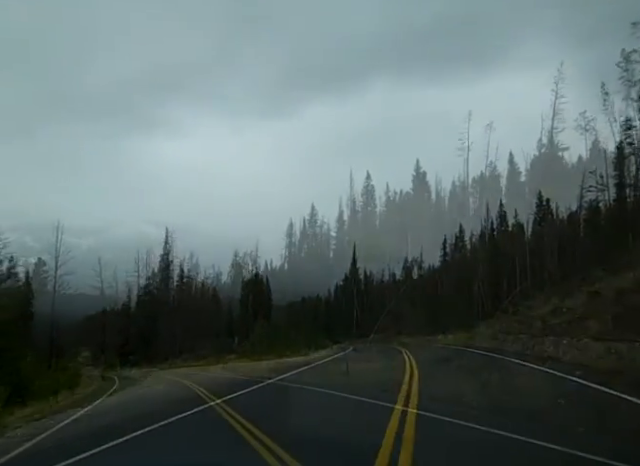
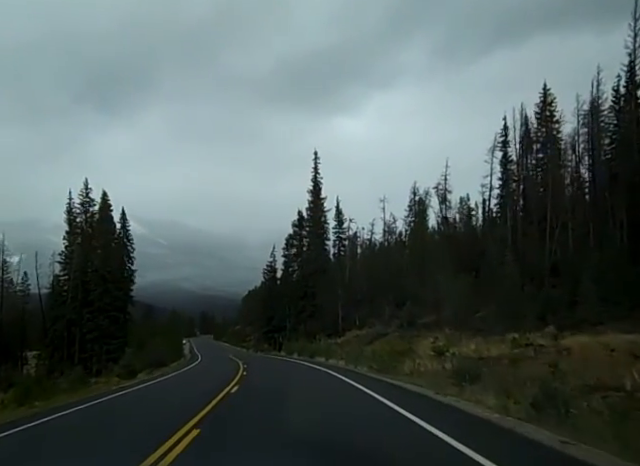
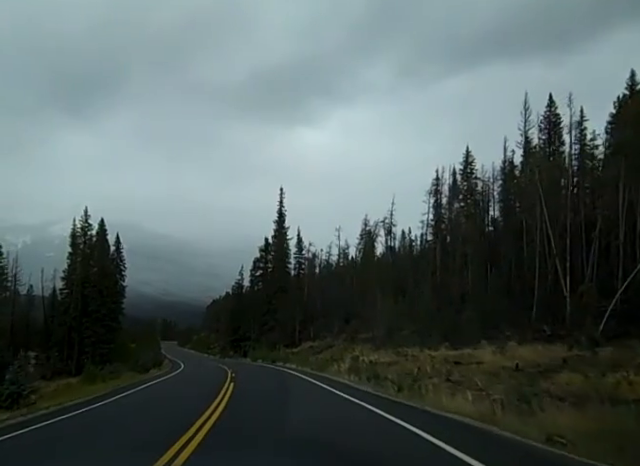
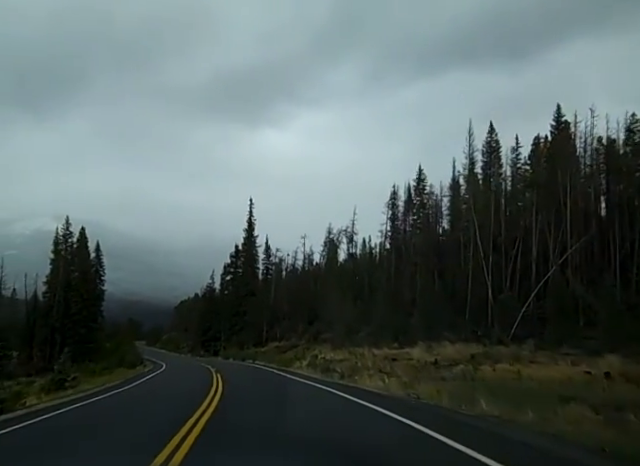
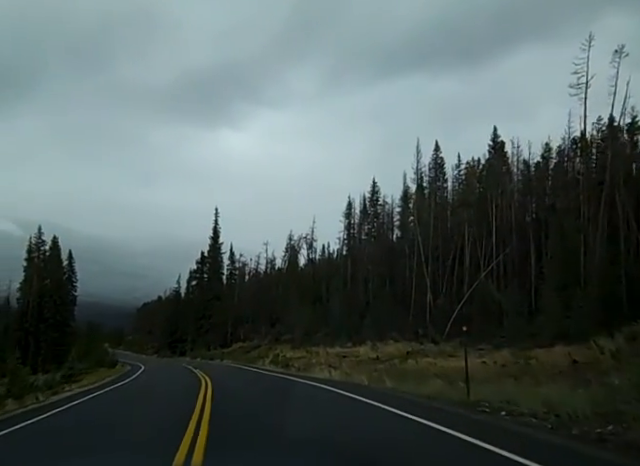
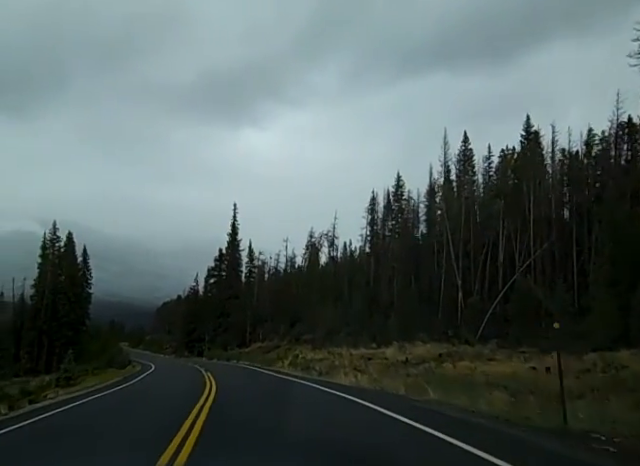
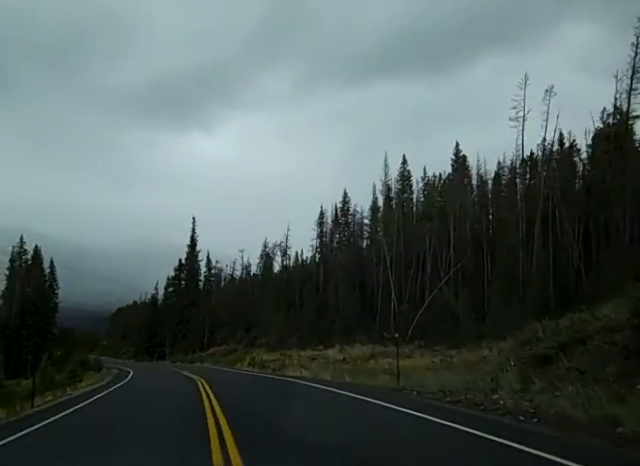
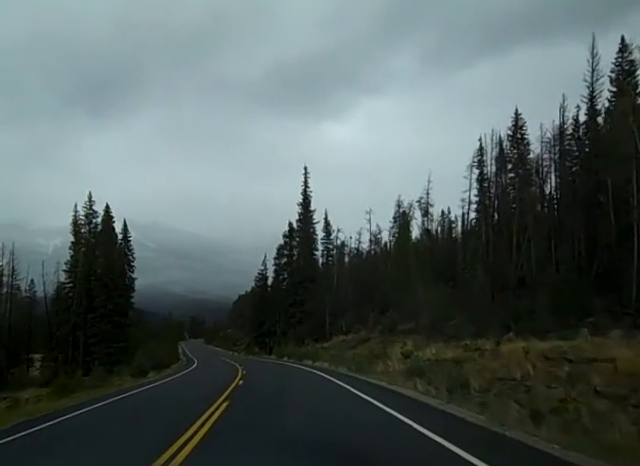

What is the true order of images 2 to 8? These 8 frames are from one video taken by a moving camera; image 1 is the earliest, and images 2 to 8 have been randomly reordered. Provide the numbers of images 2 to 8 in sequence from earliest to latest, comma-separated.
7, 5, 6, 4, 3, 8, 2
